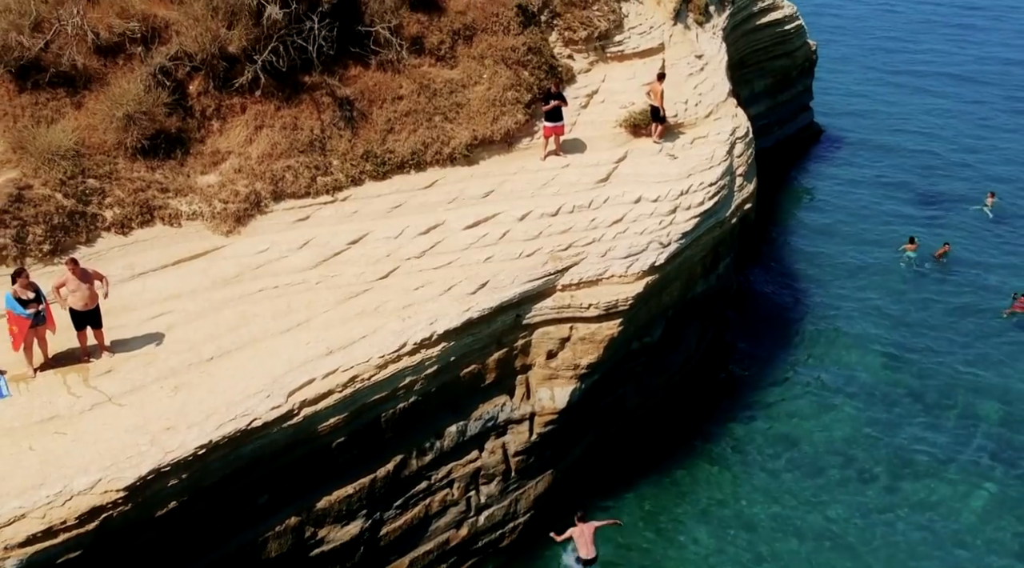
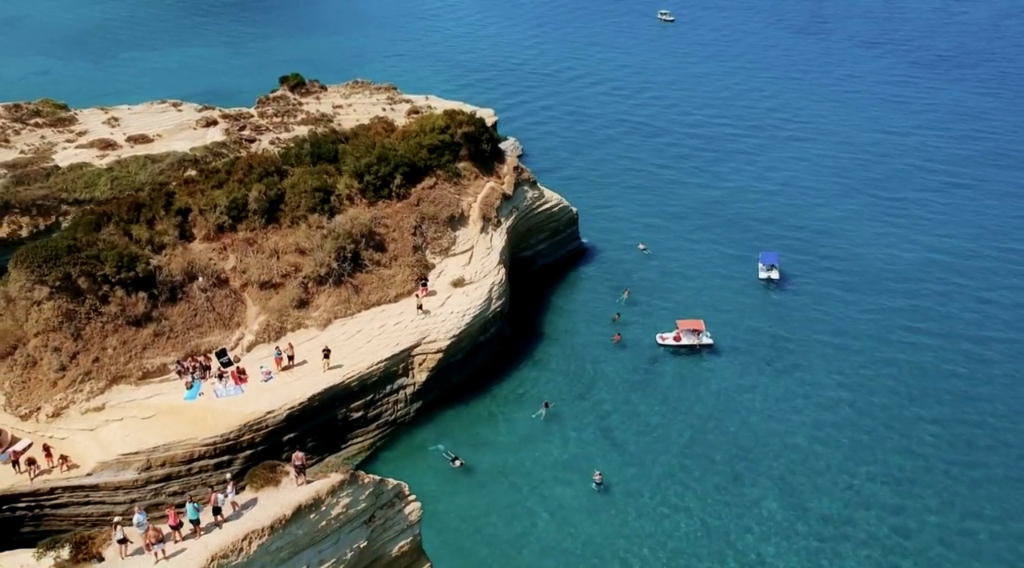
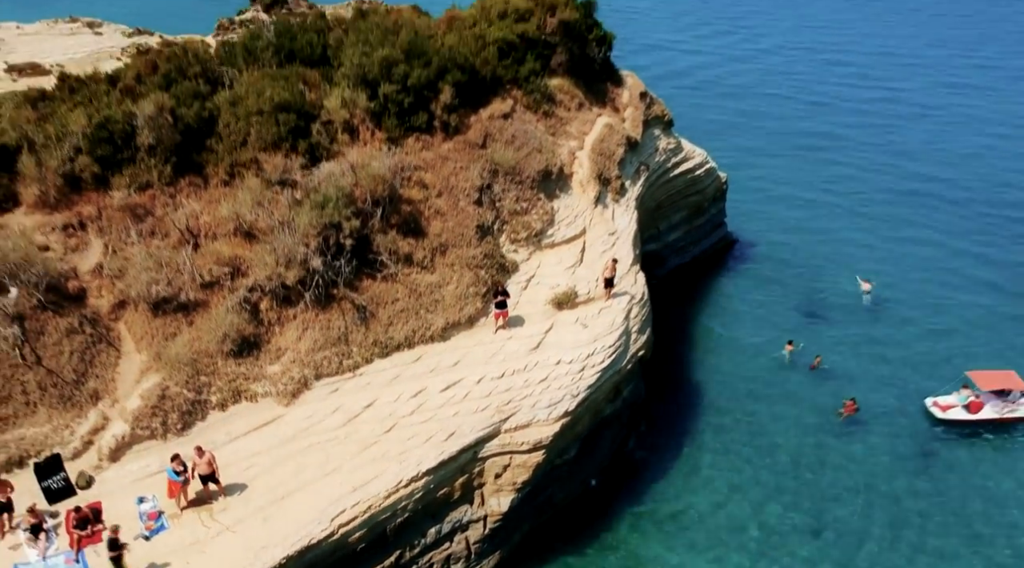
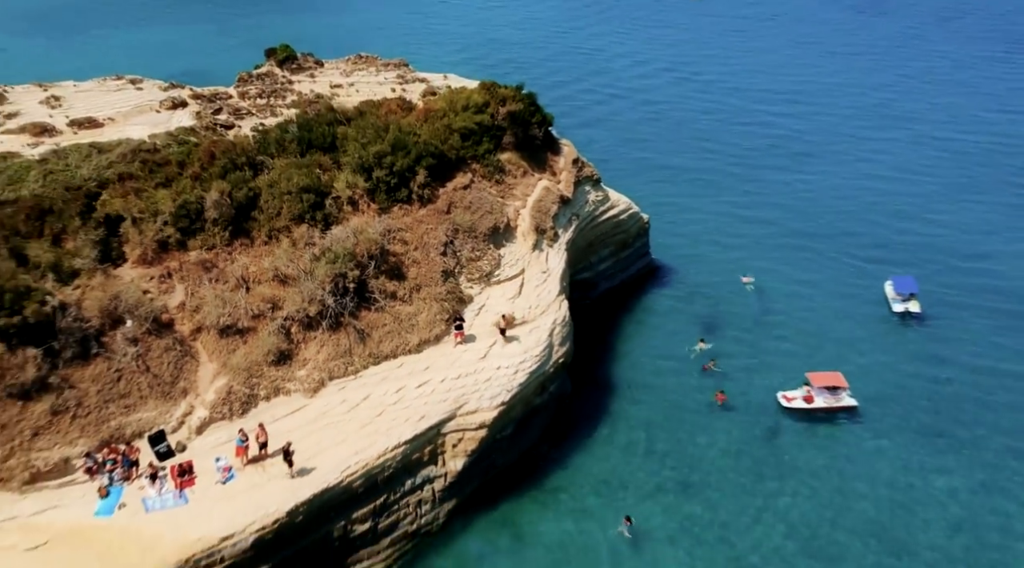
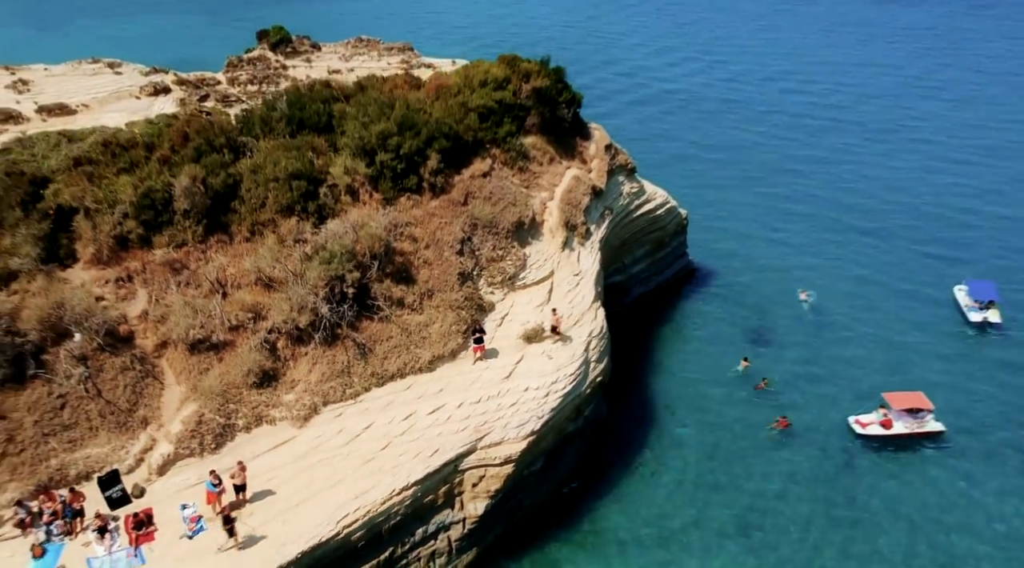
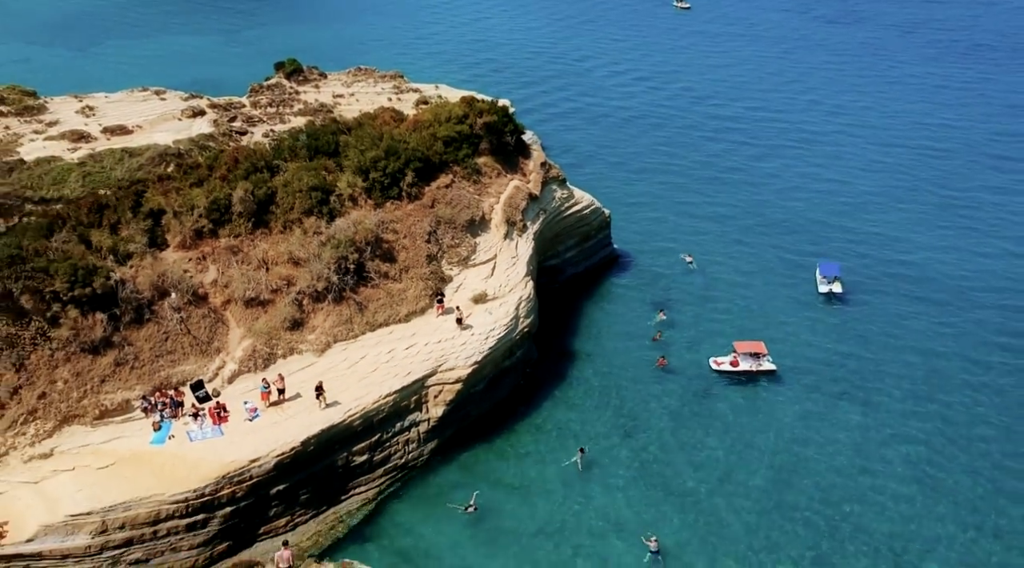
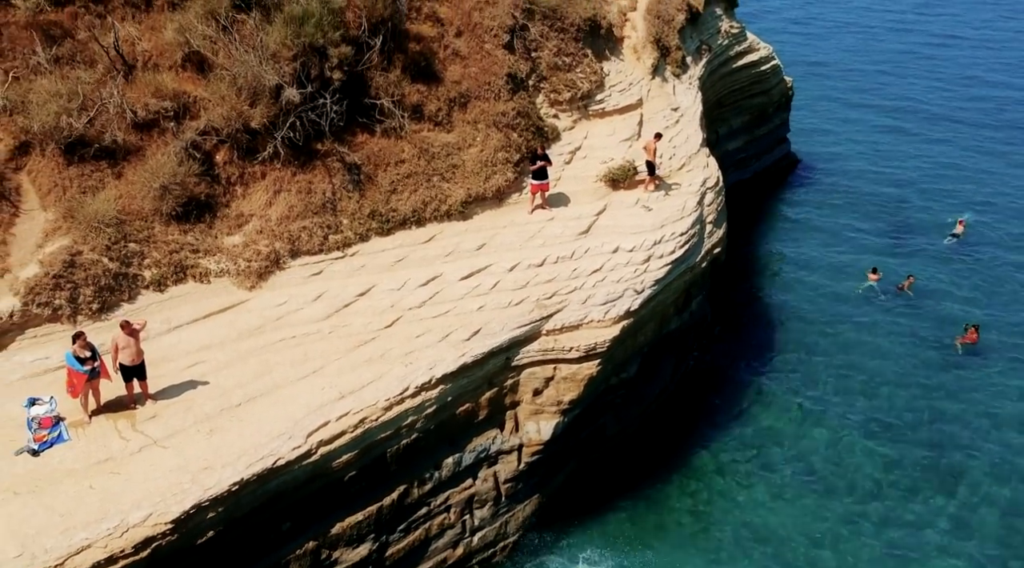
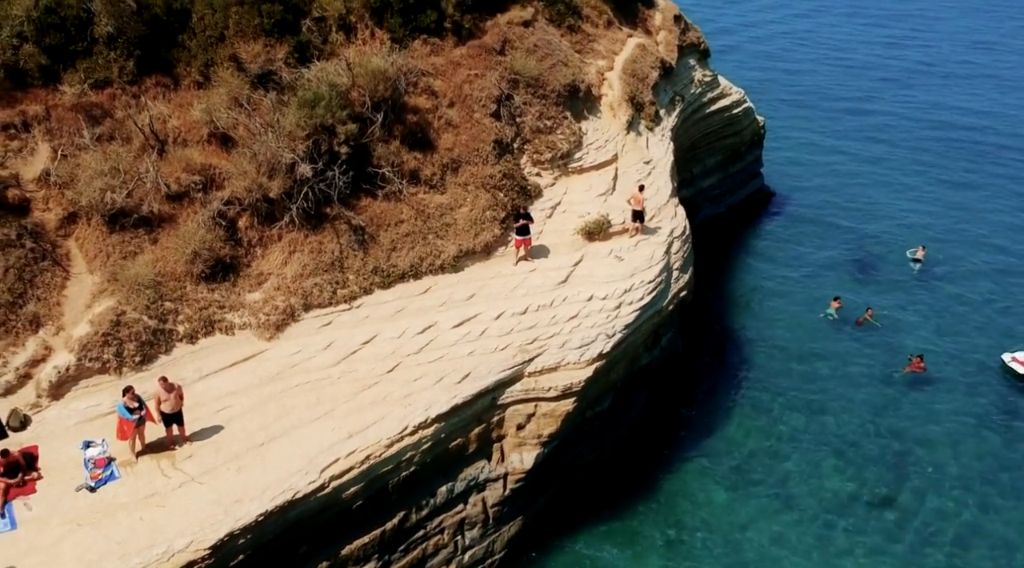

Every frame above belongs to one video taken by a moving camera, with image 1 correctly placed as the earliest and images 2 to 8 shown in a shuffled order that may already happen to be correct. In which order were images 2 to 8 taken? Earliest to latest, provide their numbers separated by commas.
7, 8, 3, 5, 4, 6, 2
